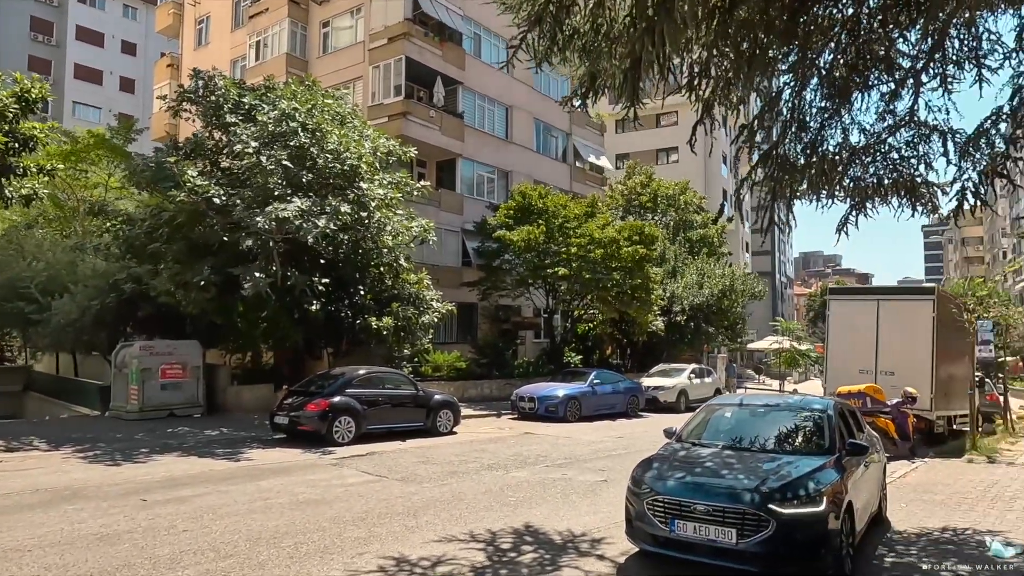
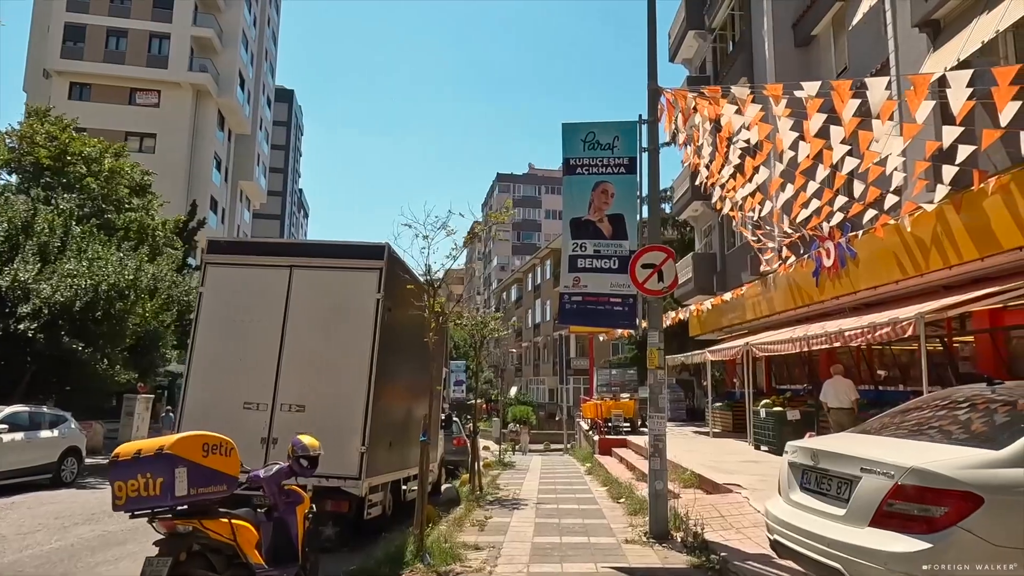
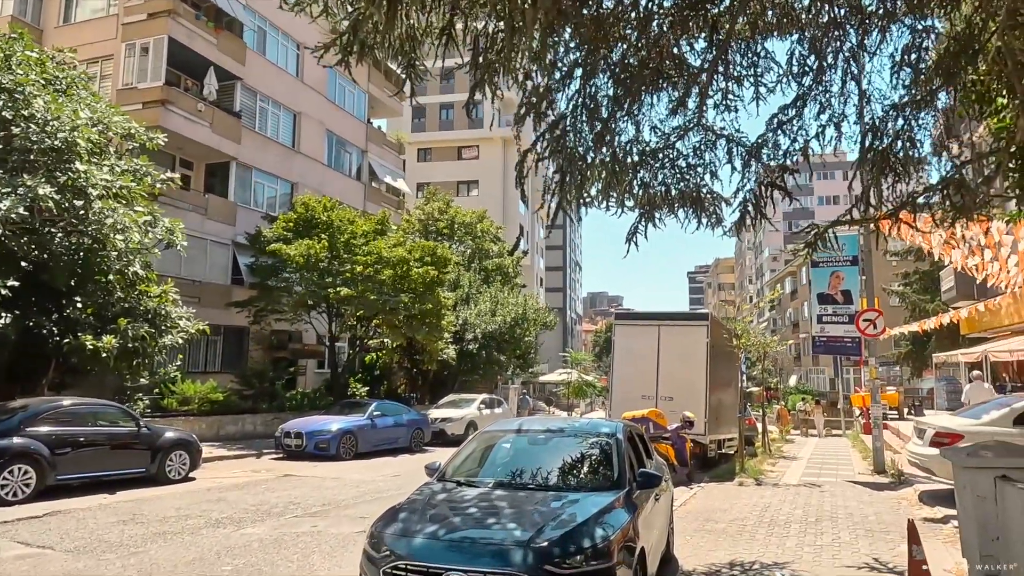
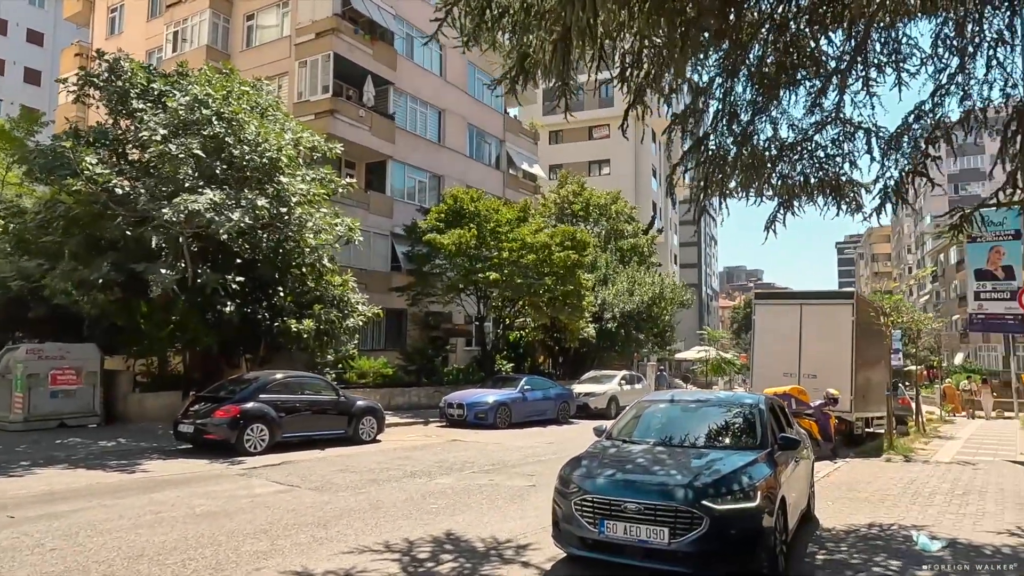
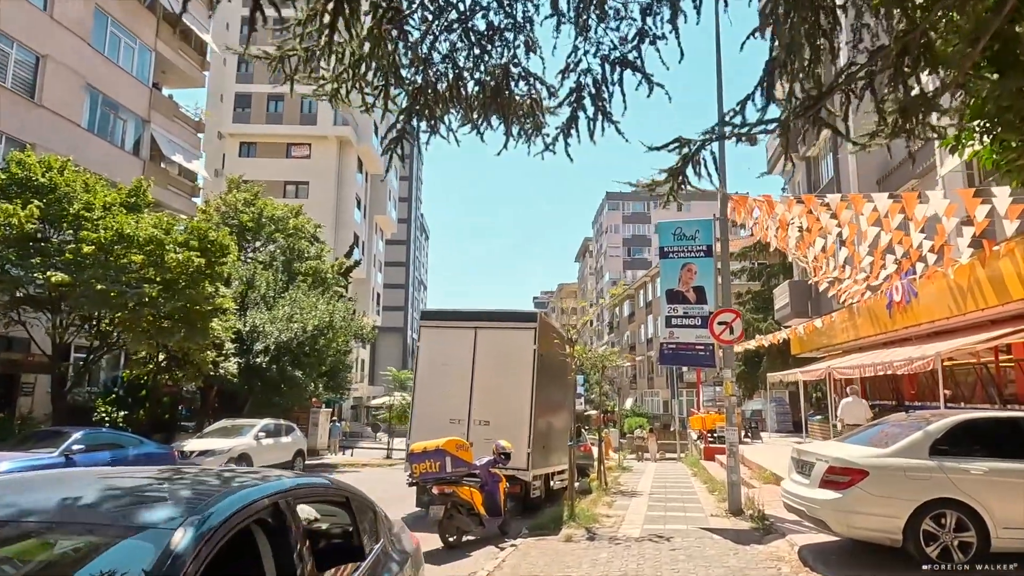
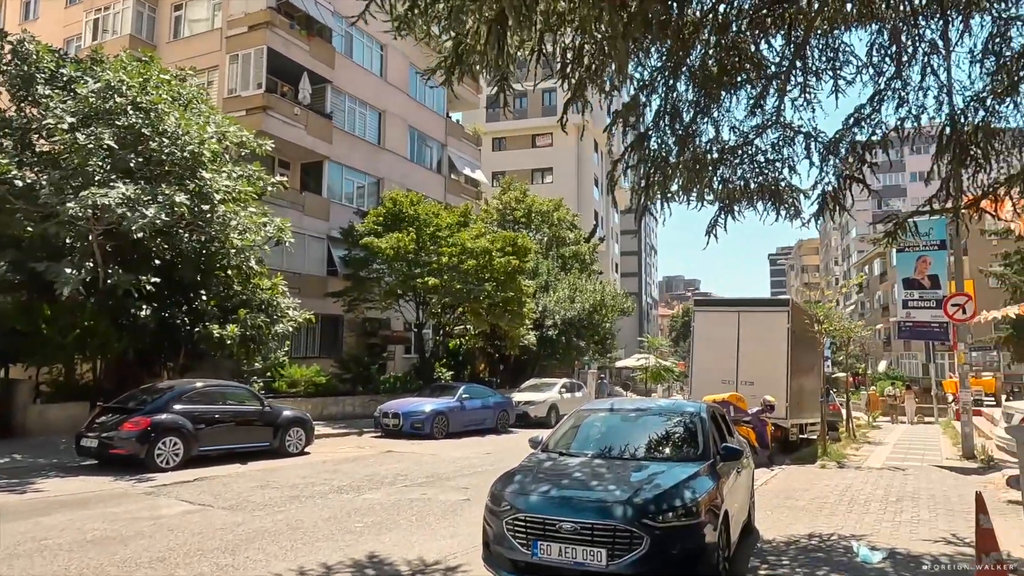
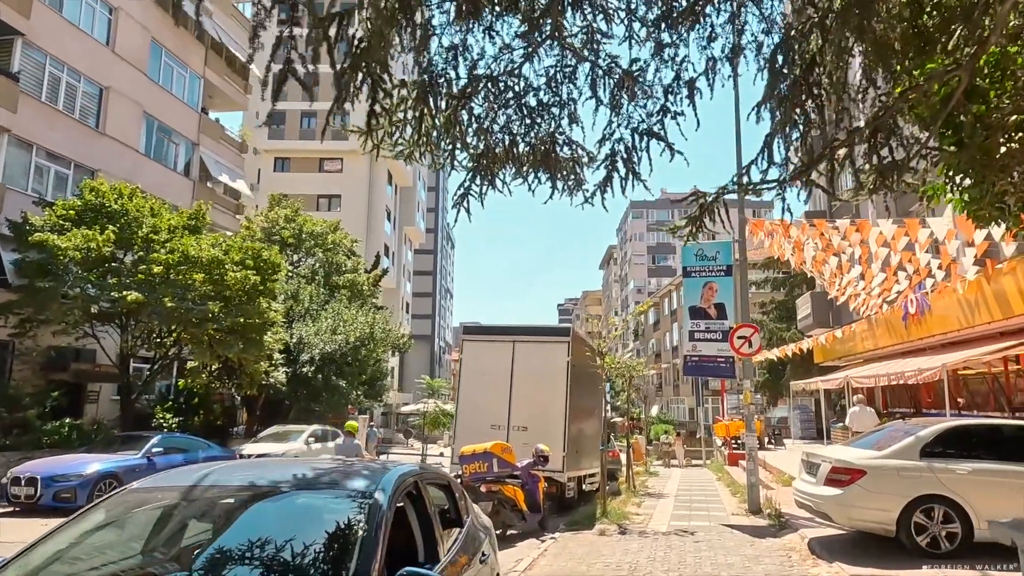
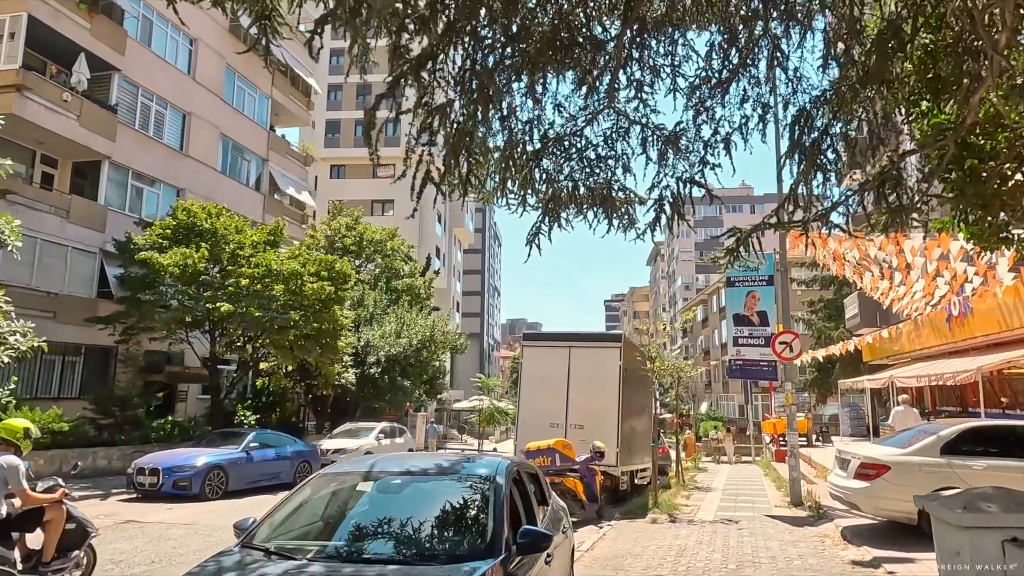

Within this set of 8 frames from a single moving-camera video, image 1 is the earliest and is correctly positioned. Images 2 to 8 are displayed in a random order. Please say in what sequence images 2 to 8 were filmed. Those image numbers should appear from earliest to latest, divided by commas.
4, 6, 3, 8, 7, 5, 2
